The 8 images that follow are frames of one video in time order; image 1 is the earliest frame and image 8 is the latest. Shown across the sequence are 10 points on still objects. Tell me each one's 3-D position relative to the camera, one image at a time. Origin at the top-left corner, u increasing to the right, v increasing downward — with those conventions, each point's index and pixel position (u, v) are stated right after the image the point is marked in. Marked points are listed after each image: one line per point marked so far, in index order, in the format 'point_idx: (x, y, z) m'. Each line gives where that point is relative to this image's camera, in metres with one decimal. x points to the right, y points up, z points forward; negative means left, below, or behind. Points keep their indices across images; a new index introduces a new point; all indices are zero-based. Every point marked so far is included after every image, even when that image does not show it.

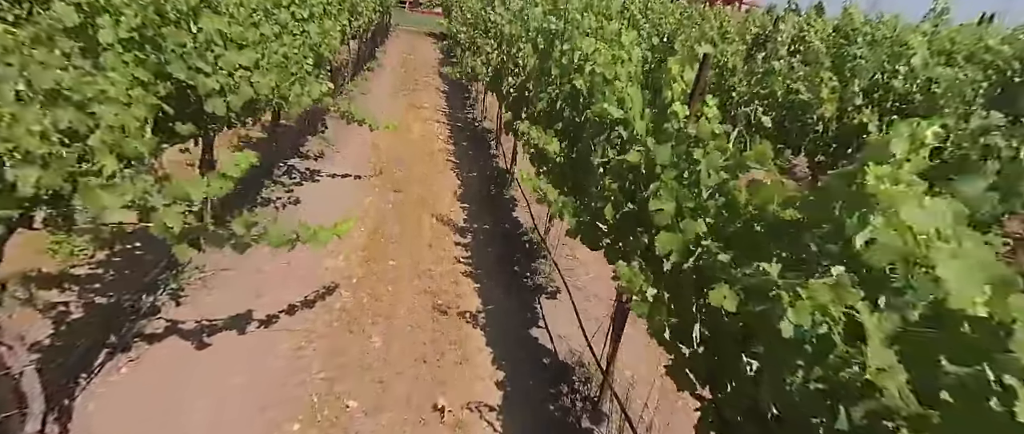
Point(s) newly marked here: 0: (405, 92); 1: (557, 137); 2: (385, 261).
0: (-2.7, +3.1, +11.8) m
1: (+0.3, +0.5, +3.3) m
2: (-1.1, -0.4, +4.3) m
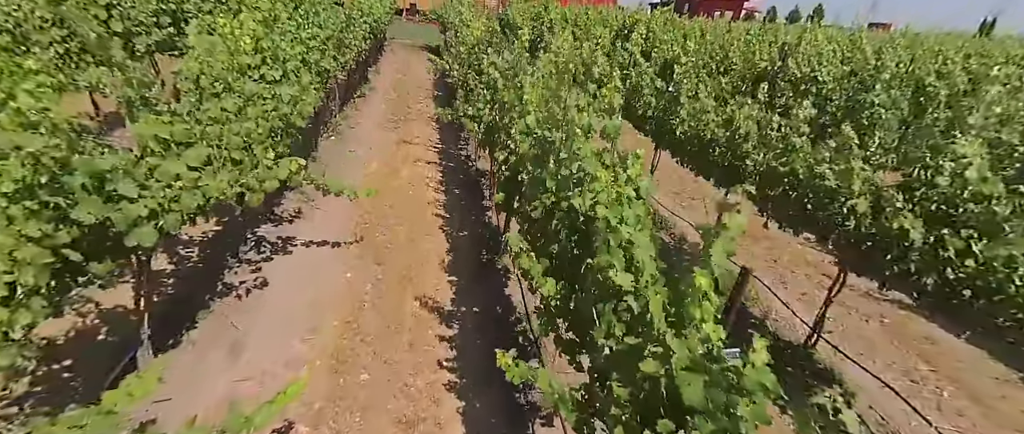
0: (-2.8, +2.2, +11.3) m
1: (+0.2, -0.3, +2.8) m
2: (-1.2, -1.2, +3.8) m
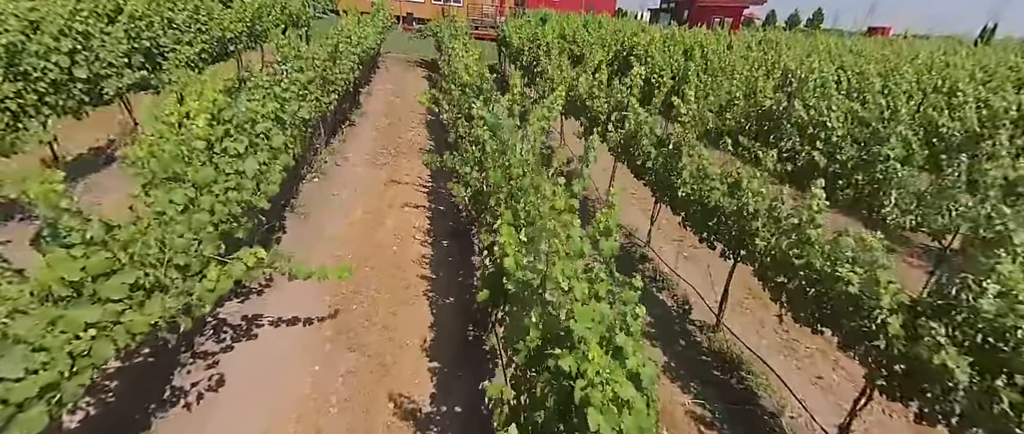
0: (-2.9, +1.4, +10.8) m
1: (+0.1, -1.1, +2.4) m
2: (-1.3, -2.0, +3.3) m
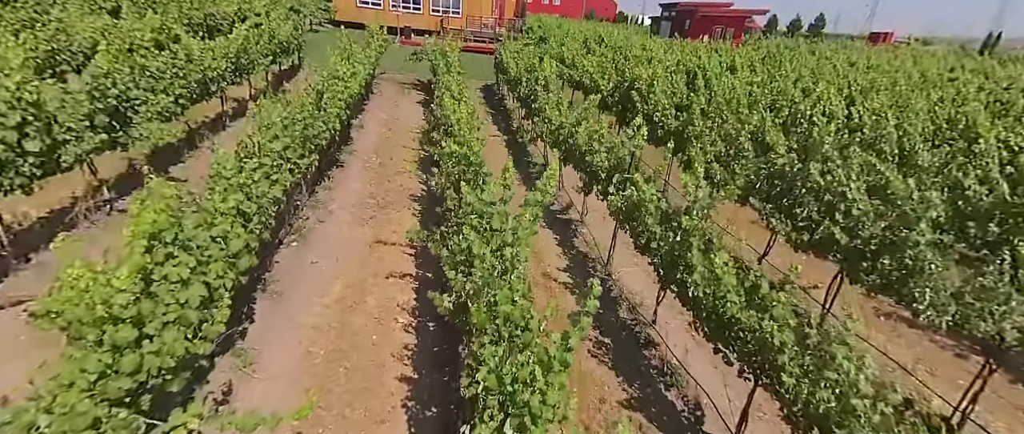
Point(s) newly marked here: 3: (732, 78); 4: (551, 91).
0: (-3.0, +0.2, +10.2) m
1: (0.0, -2.2, +1.7) m
2: (-1.4, -3.1, +2.6) m
3: (+8.9, +5.6, +19.6) m
4: (+1.1, +3.6, +14.0) m
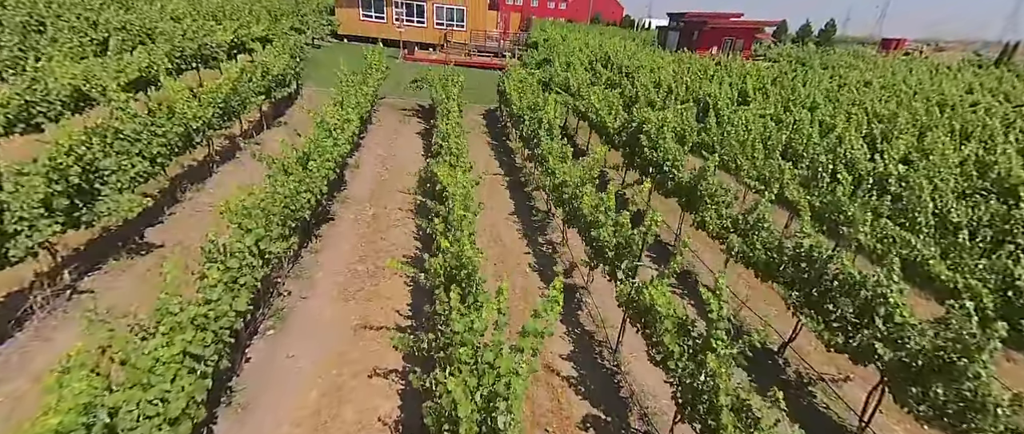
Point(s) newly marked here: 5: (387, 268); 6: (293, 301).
0: (-3.0, -1.2, +9.5) m
1: (-0.1, -3.5, +0.9) m
2: (-1.6, -4.4, +1.8) m
3: (+9.0, +4.1, +18.8) m
4: (+1.2, +2.2, +13.2) m
5: (-2.5, -1.0, +9.8) m
6: (-3.8, -1.5, +8.4) m
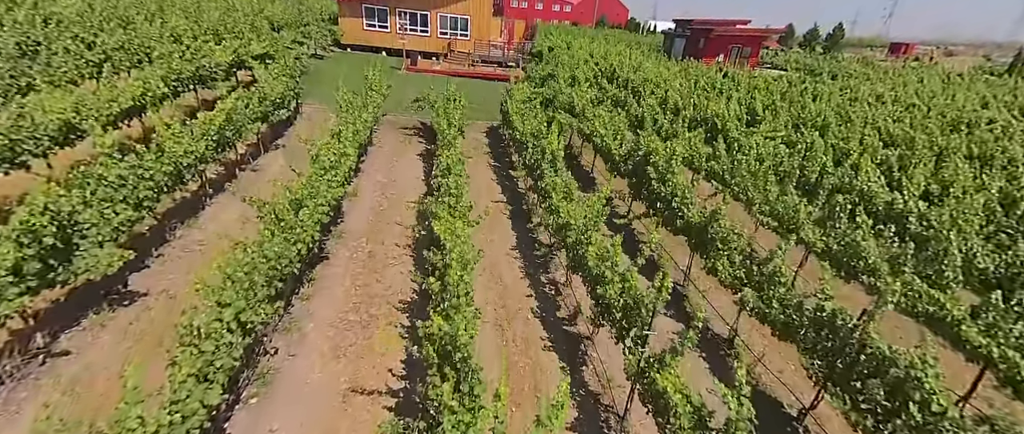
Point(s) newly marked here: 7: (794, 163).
0: (-3.0, -2.1, +9.0) m
1: (-0.2, -4.3, +0.4) m
2: (-1.6, -5.3, +1.3) m
3: (+9.2, +3.2, +18.3) m
4: (+1.2, +1.3, +12.7) m
5: (-2.5, -1.9, +9.4) m
6: (-3.8, -2.3, +7.9) m
7: (+8.9, +1.8, +15.3) m
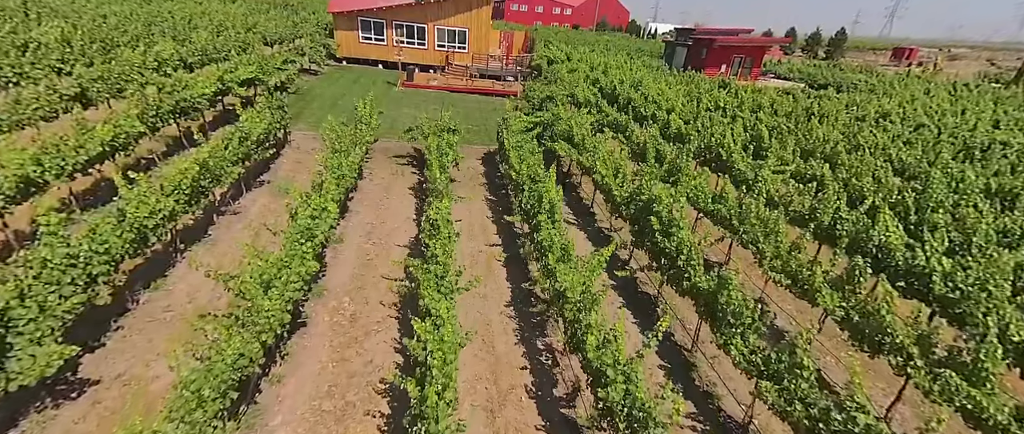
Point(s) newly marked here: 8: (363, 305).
0: (-3.1, -3.4, +8.1) m
1: (-0.4, -5.6, -0.5) m
2: (-1.8, -6.6, +0.5) m
3: (+9.0, +1.8, +17.4) m
4: (+1.1, -0.1, +11.9) m
5: (-2.6, -3.3, +8.5) m
6: (-4.0, -3.7, +7.1) m
7: (+8.8, +0.4, +14.4) m
8: (-3.5, -2.1, +11.3) m
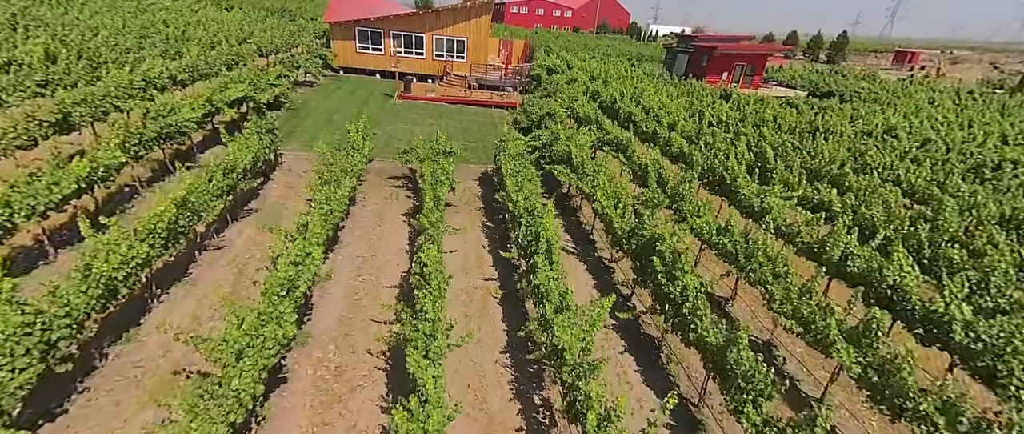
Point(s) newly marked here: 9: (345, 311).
0: (-3.2, -4.4, +7.5) m
1: (-0.5, -6.6, -1.1) m
2: (-1.9, -7.5, -0.2) m
3: (+8.9, +0.8, +16.8) m
4: (+1.0, -1.1, +11.2) m
5: (-2.8, -4.3, +7.9) m
6: (-4.1, -4.7, +6.4) m
7: (+8.7, -0.6, +13.8) m
8: (-3.6, -3.0, +10.7) m
9: (-4.2, -2.4, +12.0) m
